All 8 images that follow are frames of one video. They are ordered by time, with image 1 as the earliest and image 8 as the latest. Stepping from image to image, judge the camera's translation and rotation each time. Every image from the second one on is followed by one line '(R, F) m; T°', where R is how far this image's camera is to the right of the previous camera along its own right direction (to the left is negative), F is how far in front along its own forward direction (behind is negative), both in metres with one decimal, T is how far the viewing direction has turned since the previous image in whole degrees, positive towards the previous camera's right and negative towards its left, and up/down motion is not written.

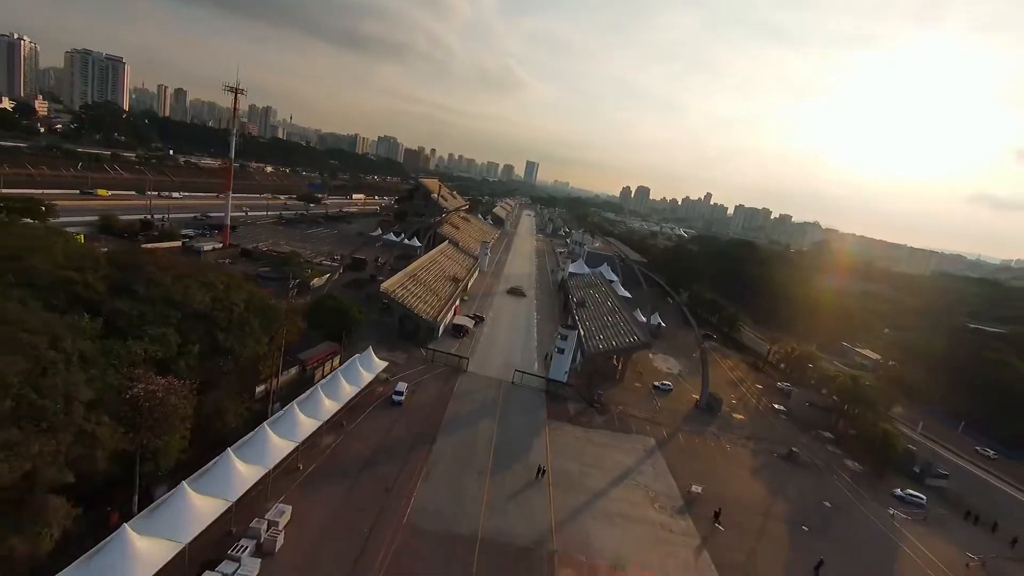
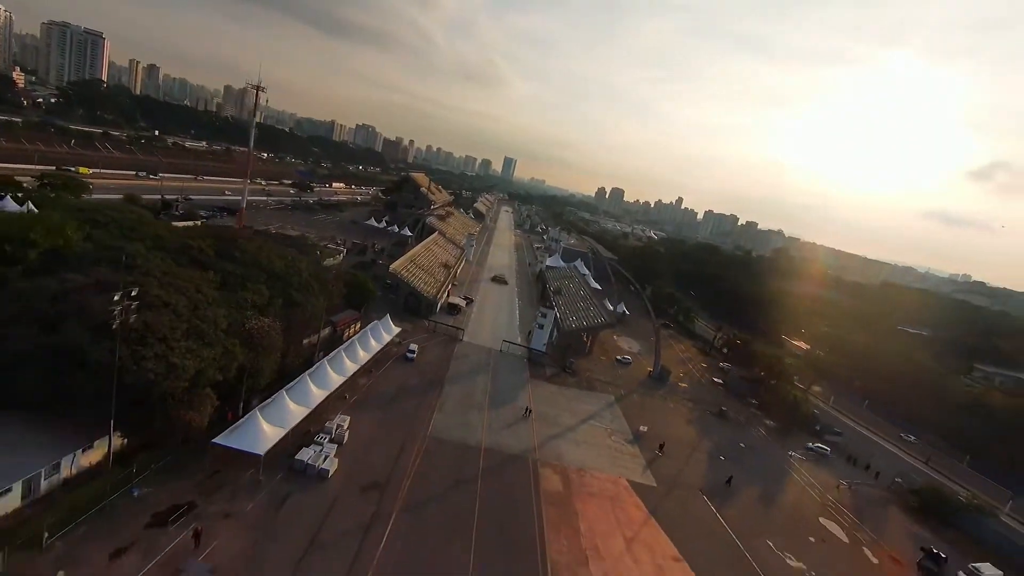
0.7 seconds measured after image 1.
(-1.1, -5.0) m; +3°
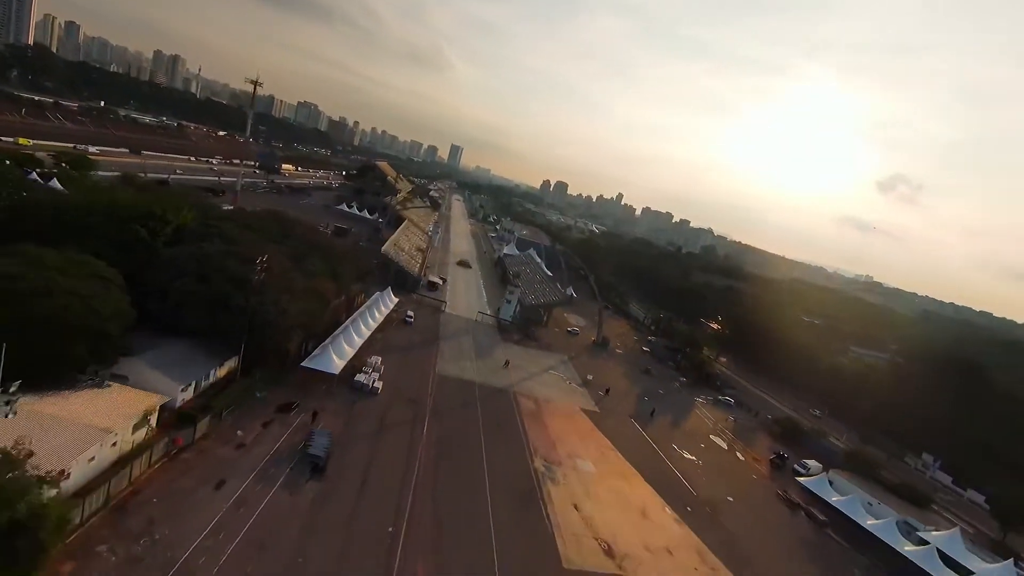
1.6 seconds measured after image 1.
(-2.4, -6.6) m; +7°
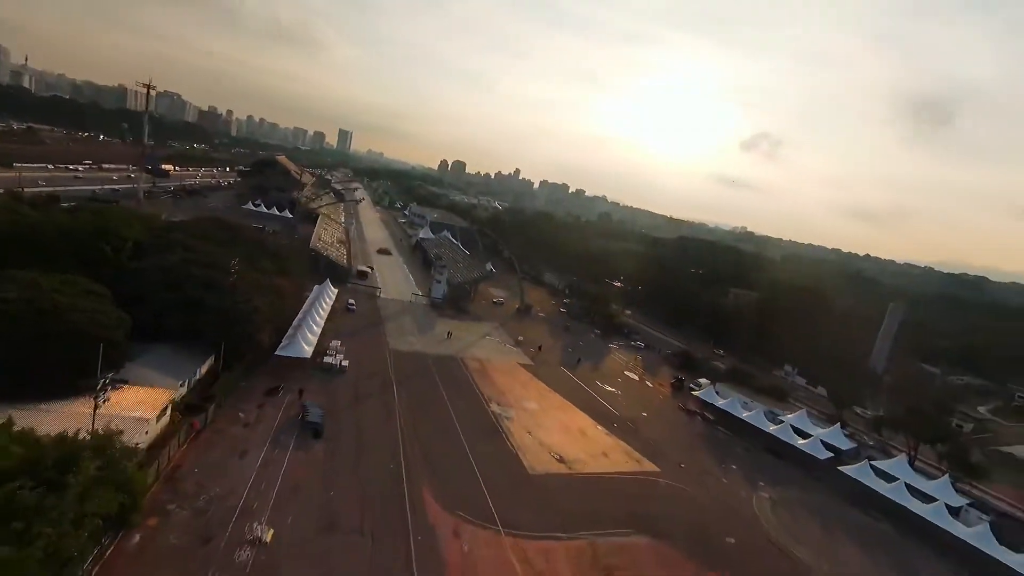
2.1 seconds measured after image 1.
(-1.7, -3.7) m; +10°
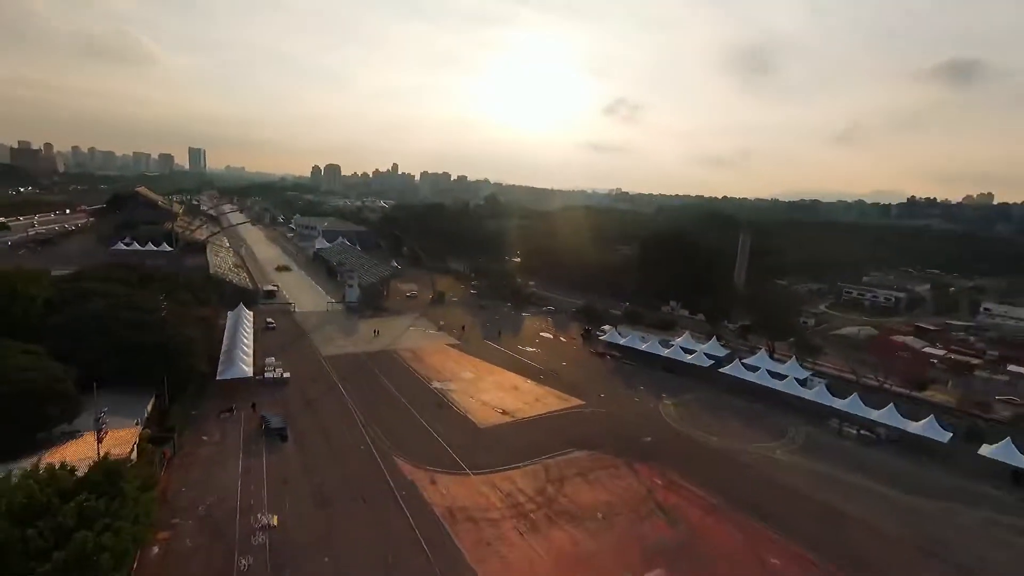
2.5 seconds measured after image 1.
(-1.1, -2.9) m; +11°
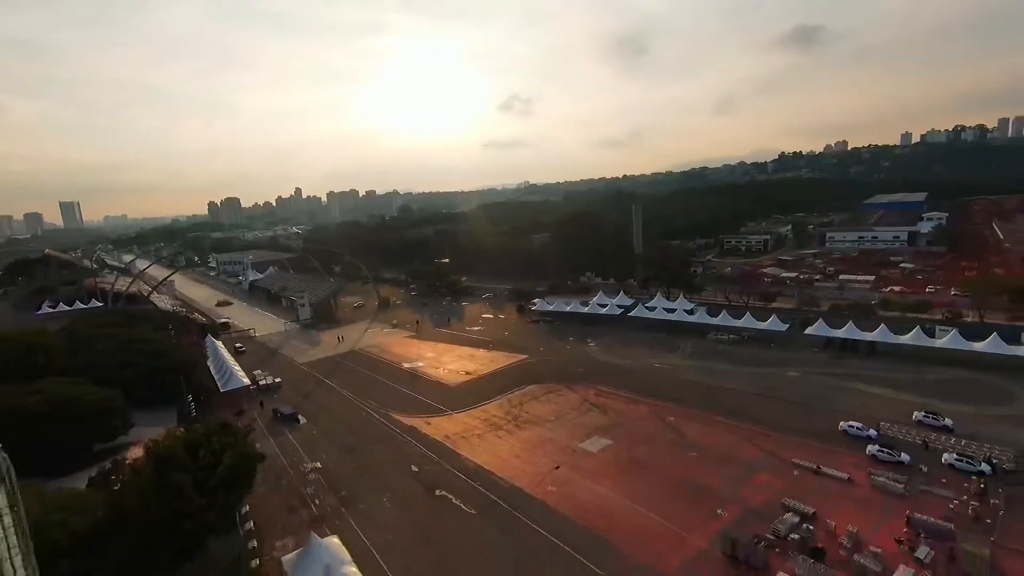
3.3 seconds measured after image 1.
(-1.2, -6.0) m; +8°
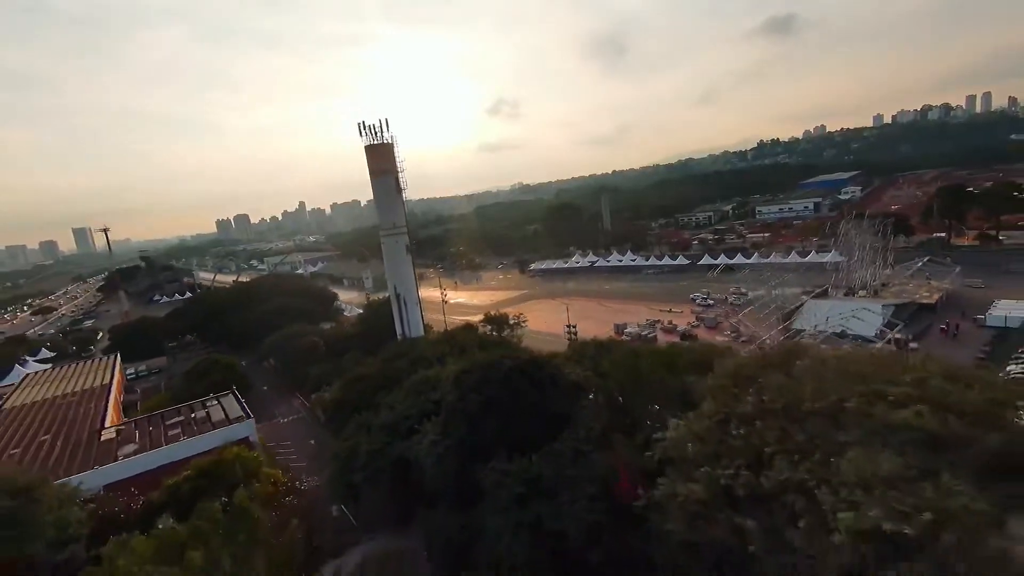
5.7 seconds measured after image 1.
(-0.7, -18.5) m; 0°
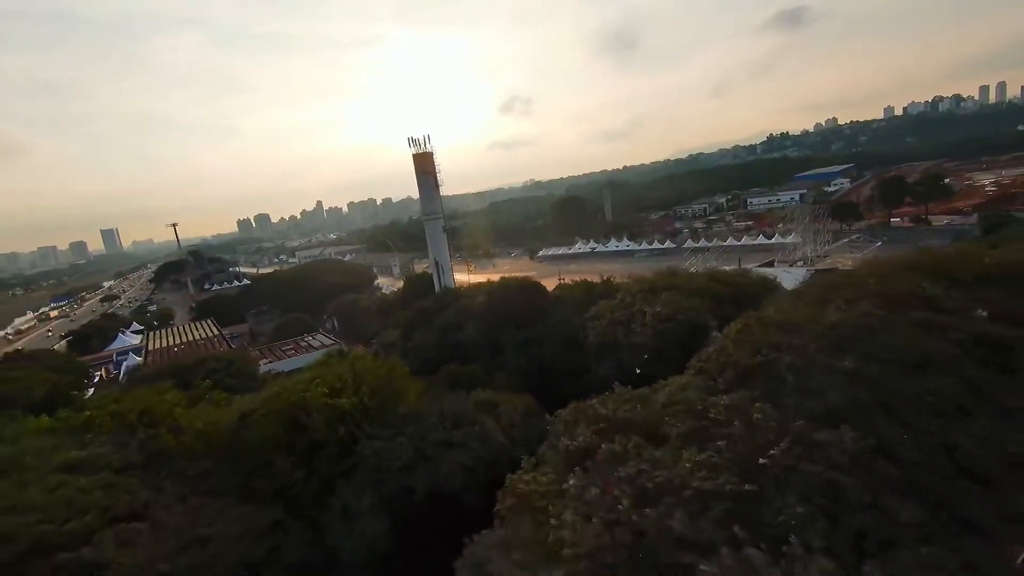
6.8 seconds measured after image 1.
(+0.3, -8.2) m; -1°
